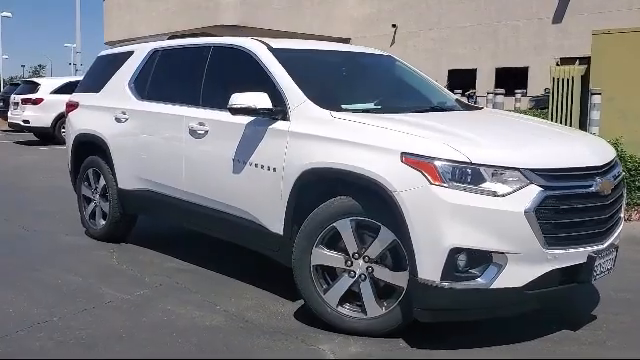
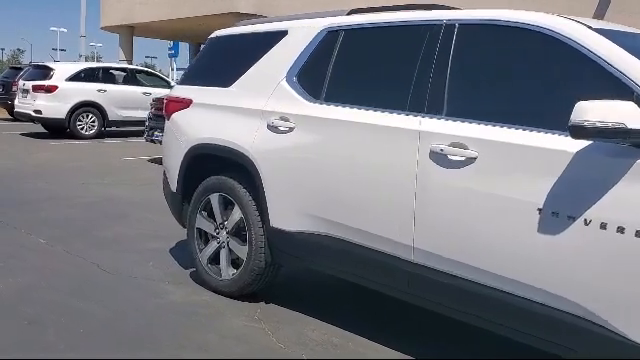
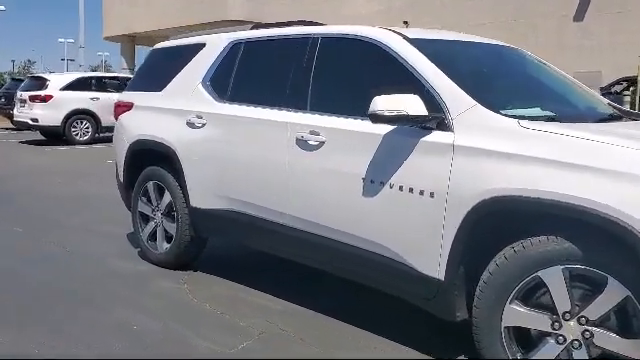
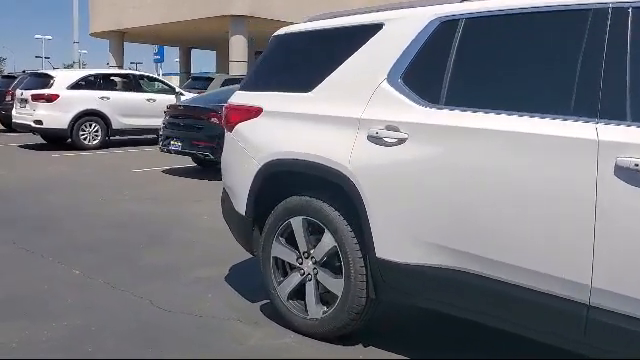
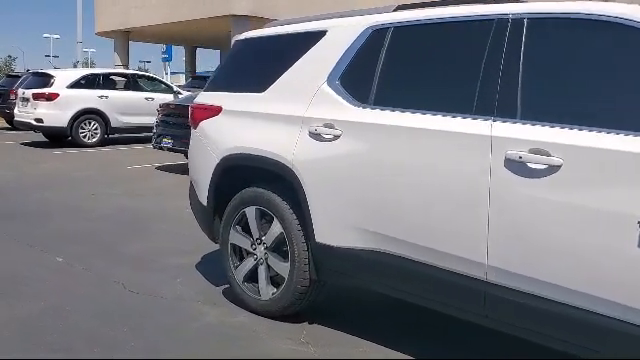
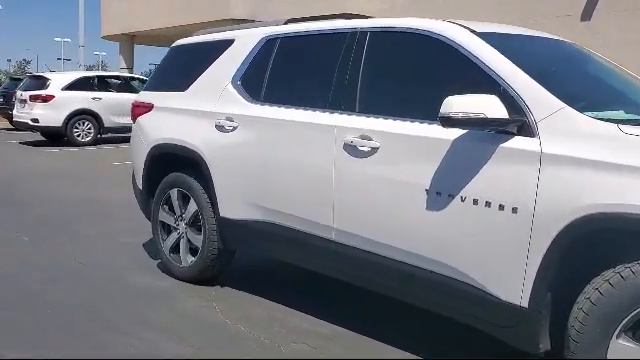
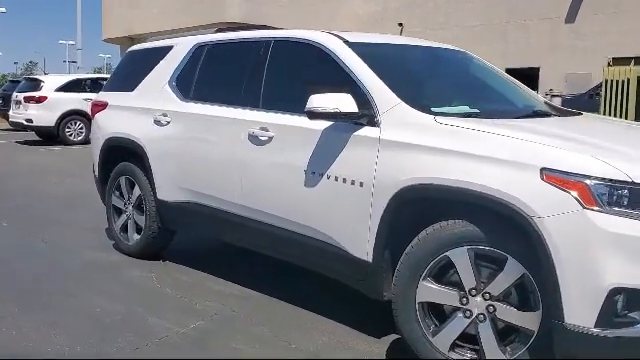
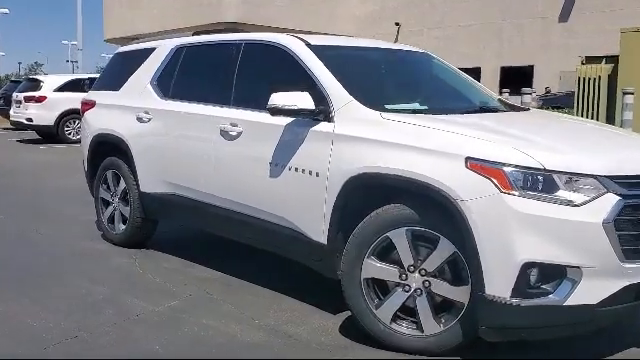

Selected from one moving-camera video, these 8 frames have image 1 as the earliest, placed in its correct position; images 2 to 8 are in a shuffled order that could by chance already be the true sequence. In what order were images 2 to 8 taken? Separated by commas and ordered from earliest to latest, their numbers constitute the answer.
8, 7, 3, 6, 2, 5, 4
